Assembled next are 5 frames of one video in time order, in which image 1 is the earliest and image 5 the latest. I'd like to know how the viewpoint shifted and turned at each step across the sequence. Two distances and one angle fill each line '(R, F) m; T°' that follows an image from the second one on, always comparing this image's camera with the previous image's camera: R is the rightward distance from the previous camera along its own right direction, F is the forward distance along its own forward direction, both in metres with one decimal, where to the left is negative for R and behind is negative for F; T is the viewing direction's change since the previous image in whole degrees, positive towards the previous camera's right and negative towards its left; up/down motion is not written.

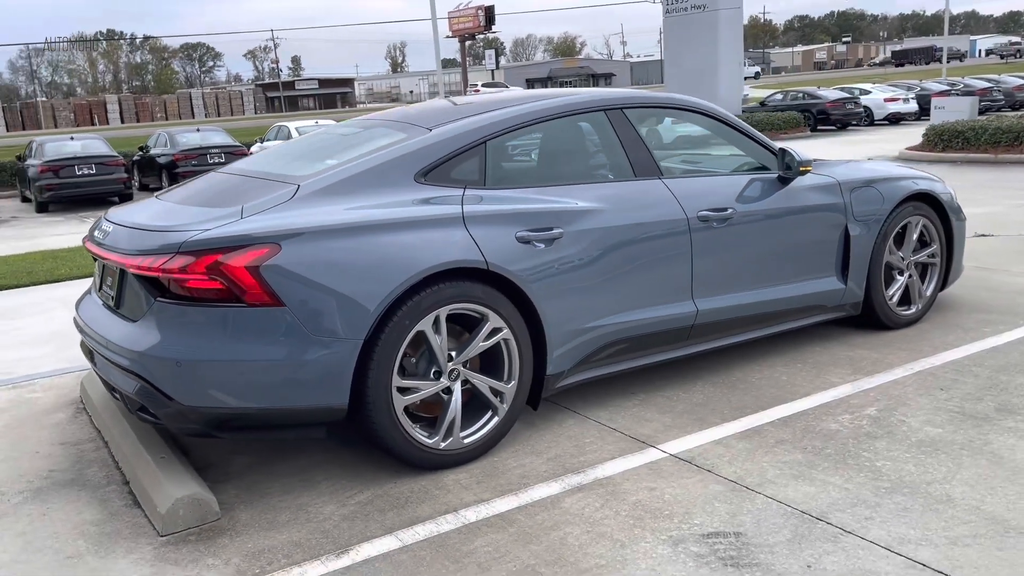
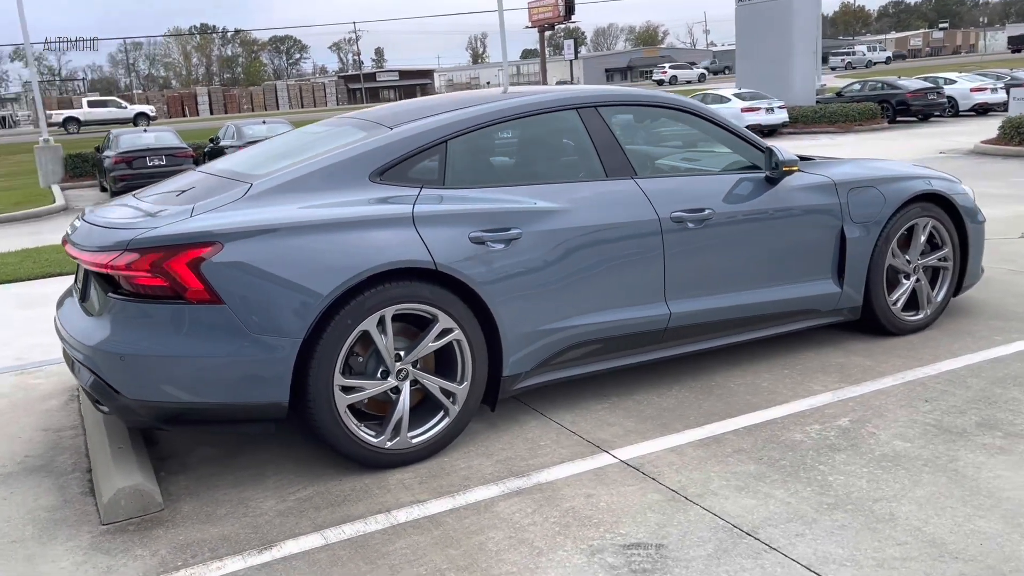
(+0.5, 0.0) m; -5°
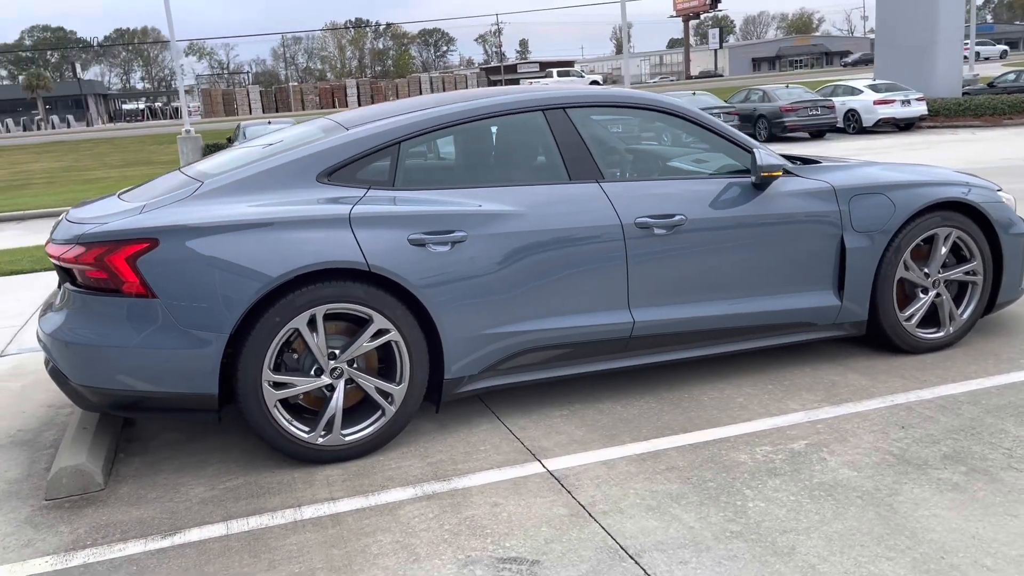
(+0.8, +0.1) m; -9°
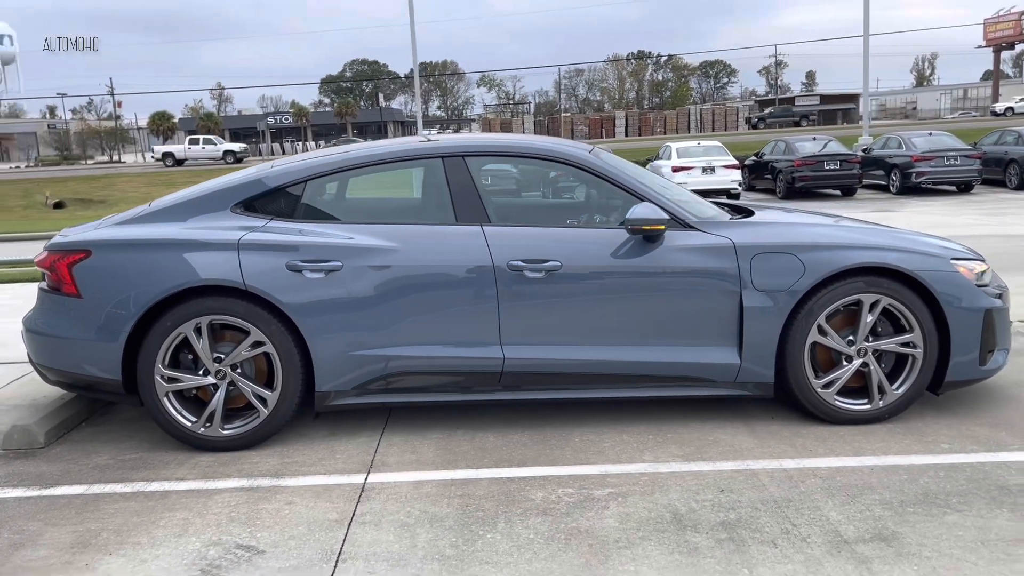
(+1.8, -0.1) m; -17°
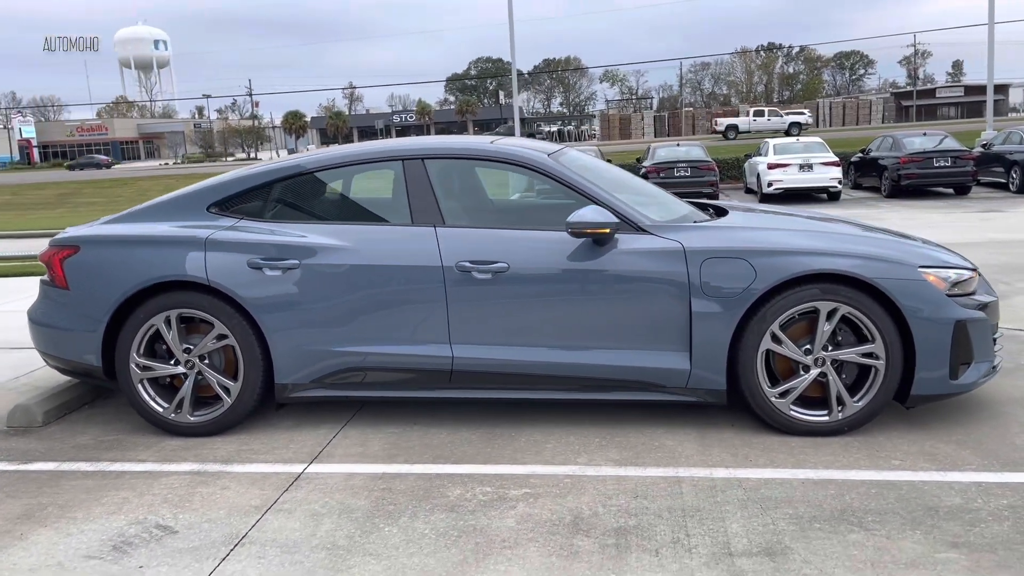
(+0.8, 0.0) m; -8°
